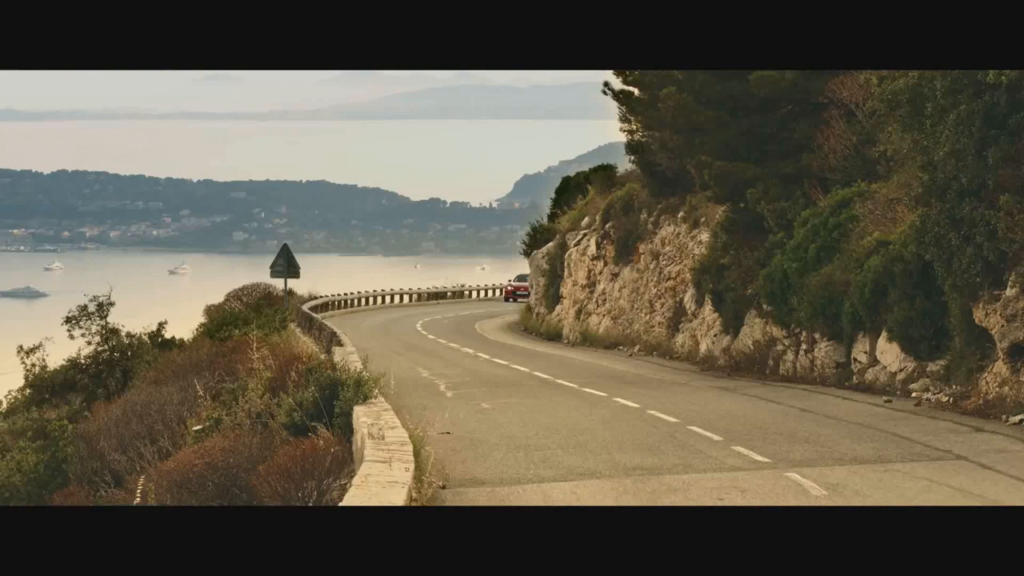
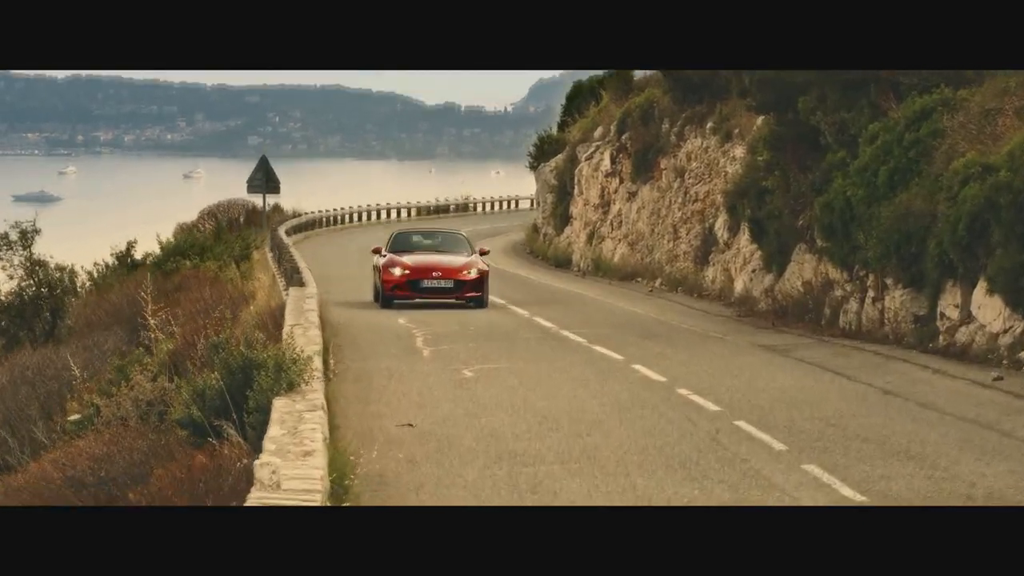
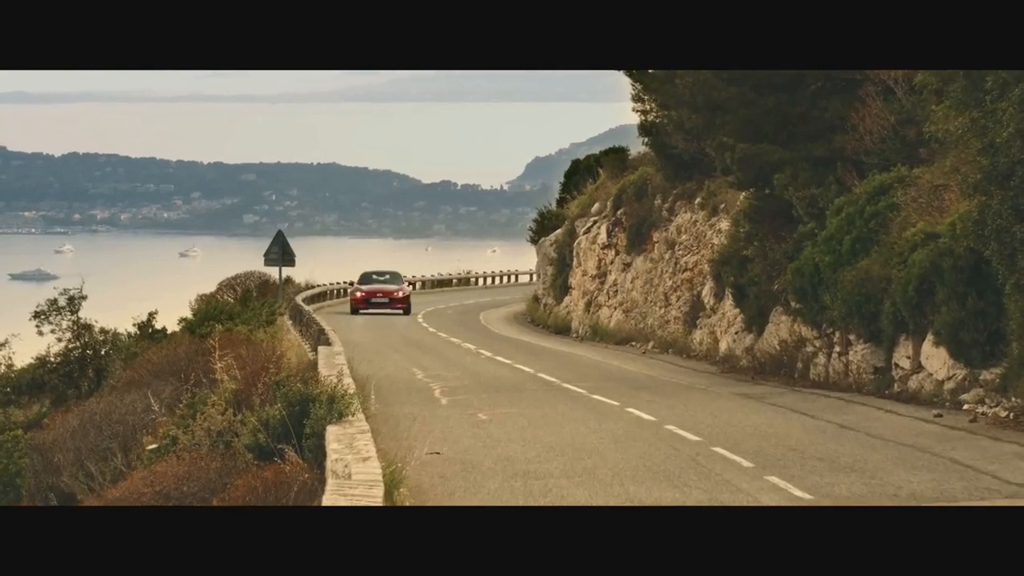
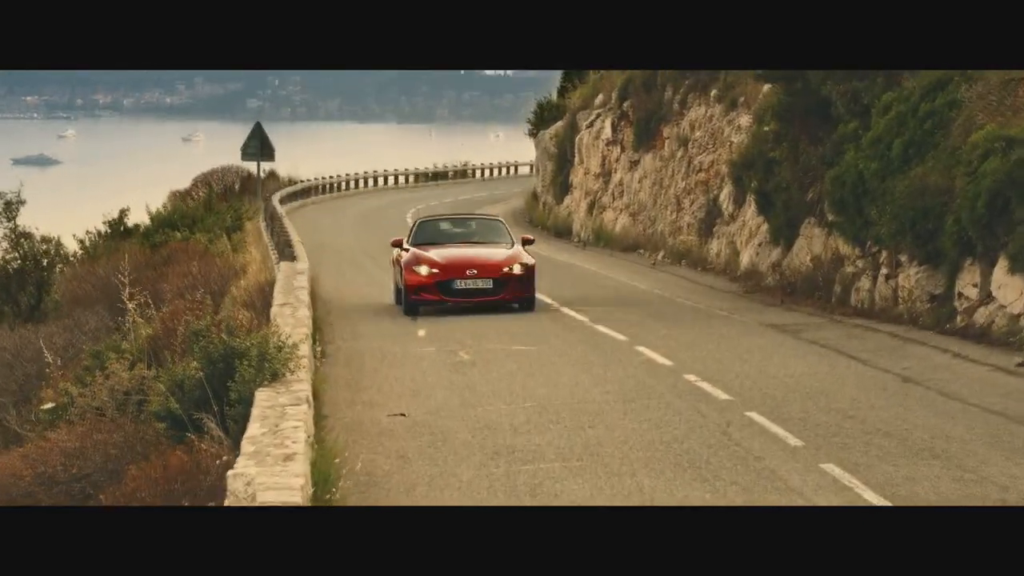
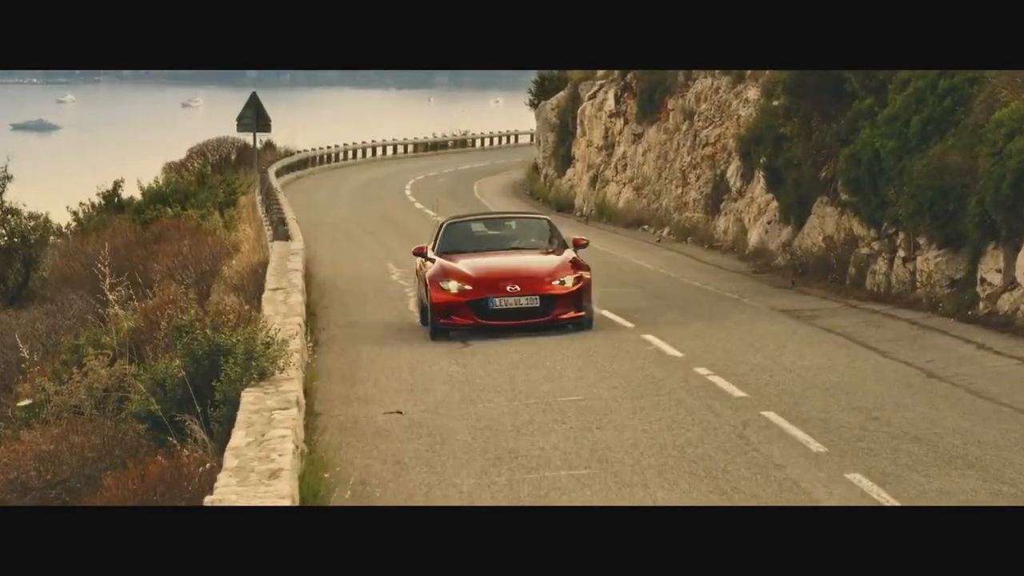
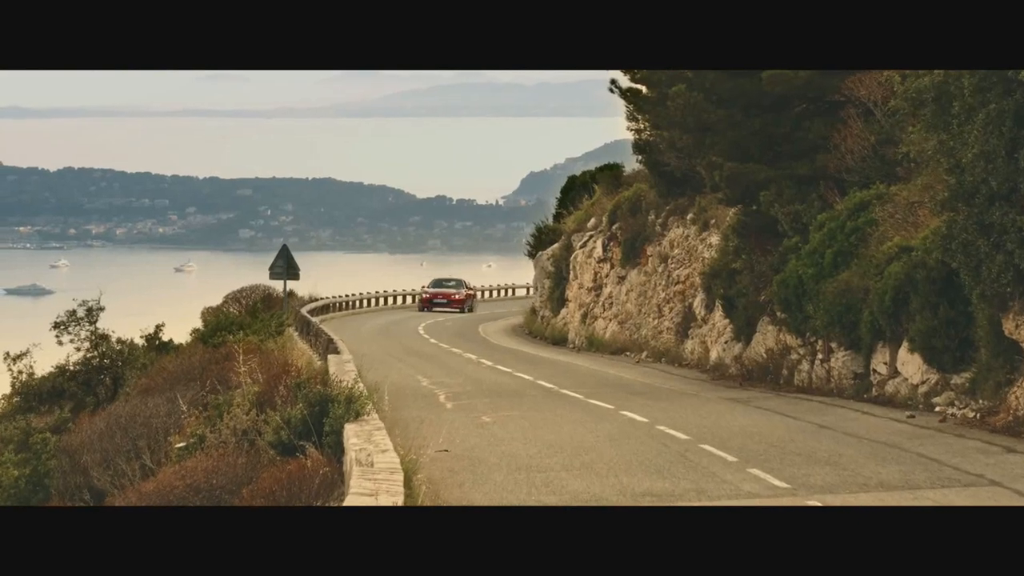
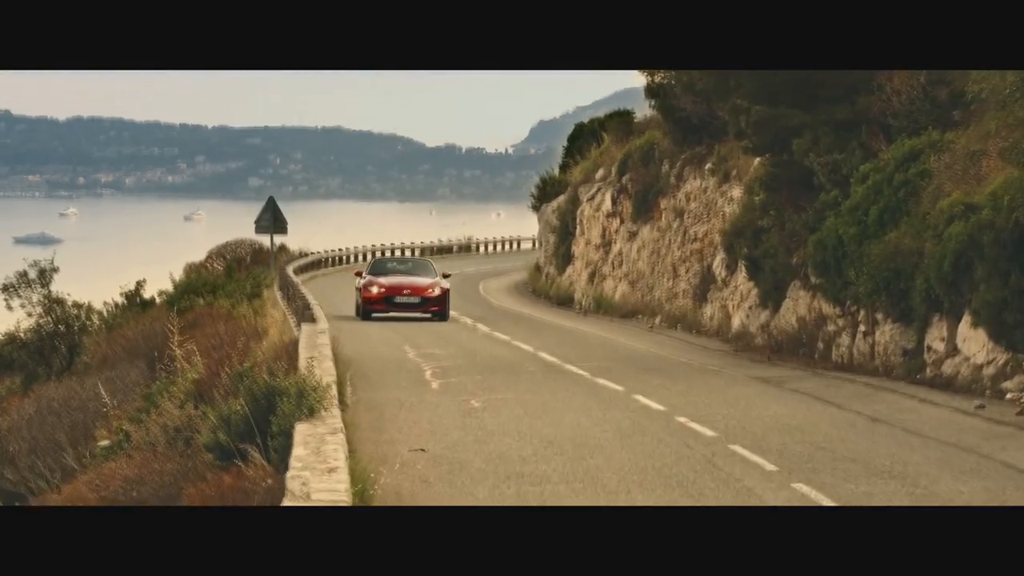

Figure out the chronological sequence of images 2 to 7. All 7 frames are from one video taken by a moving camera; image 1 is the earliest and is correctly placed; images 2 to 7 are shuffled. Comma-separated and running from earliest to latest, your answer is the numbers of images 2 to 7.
6, 3, 7, 2, 4, 5
